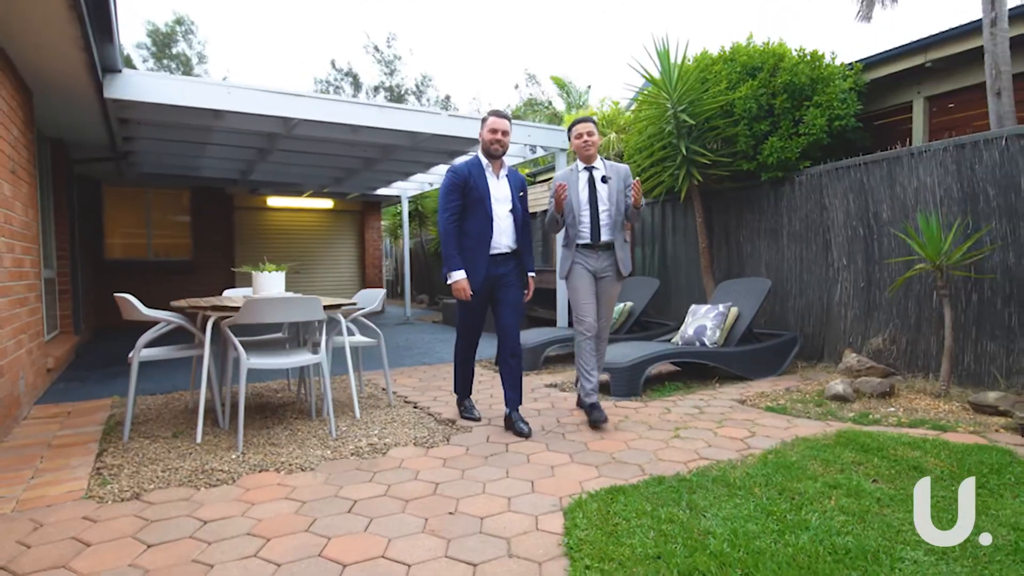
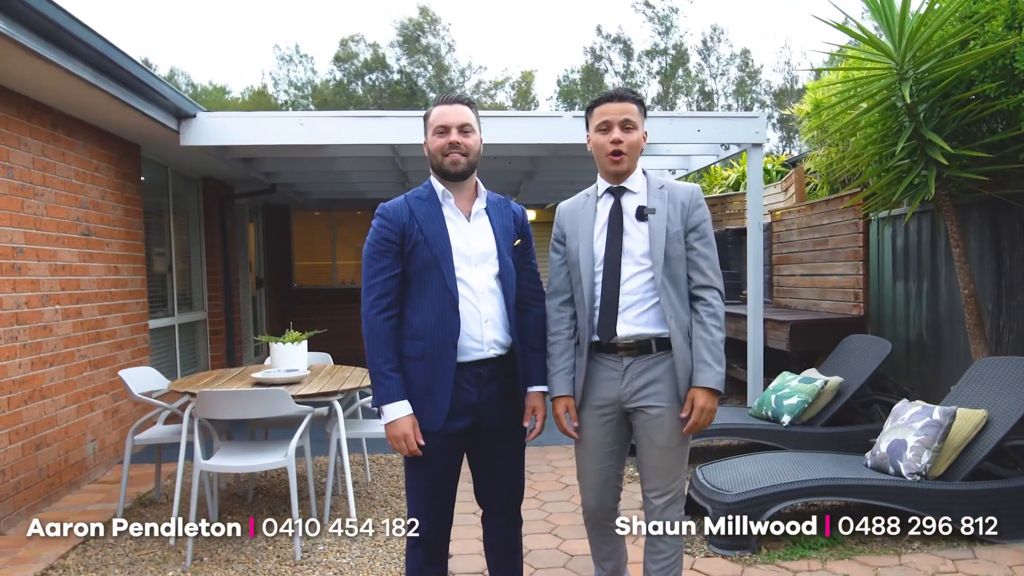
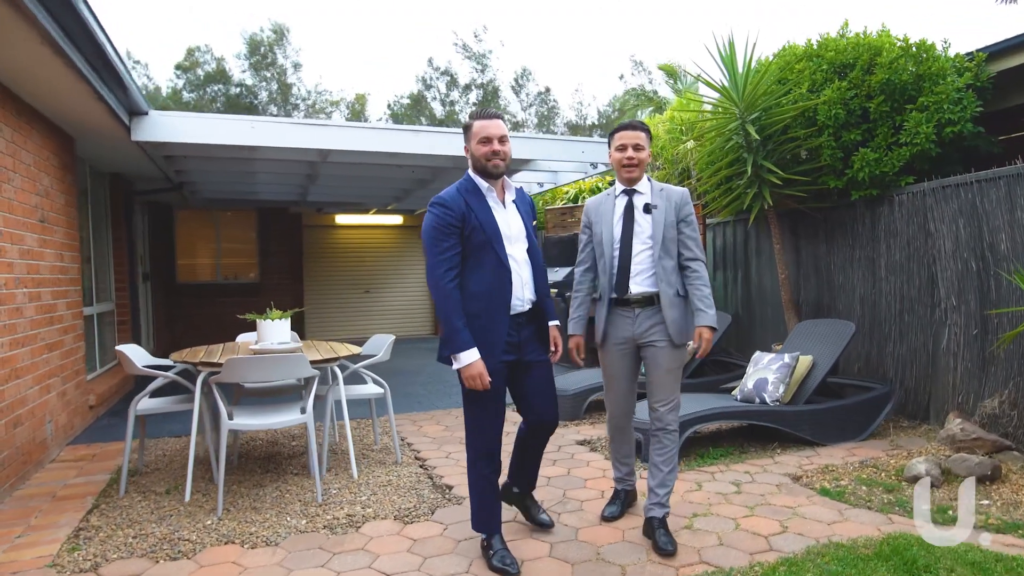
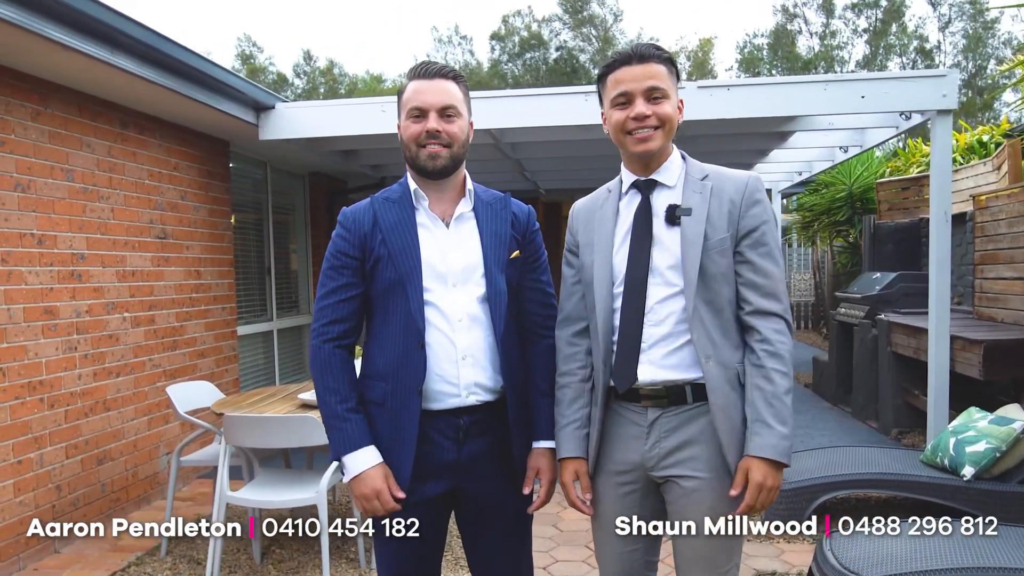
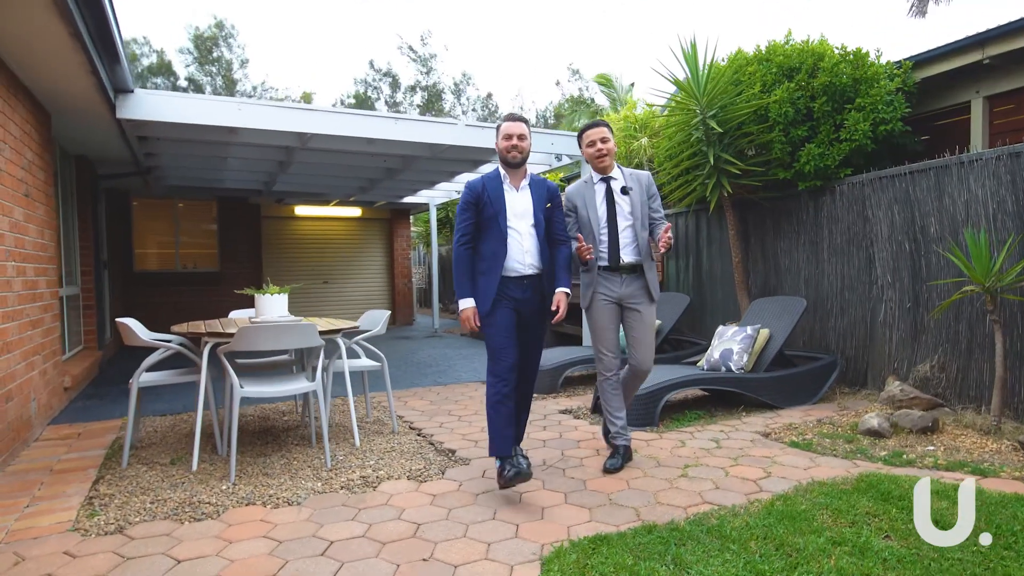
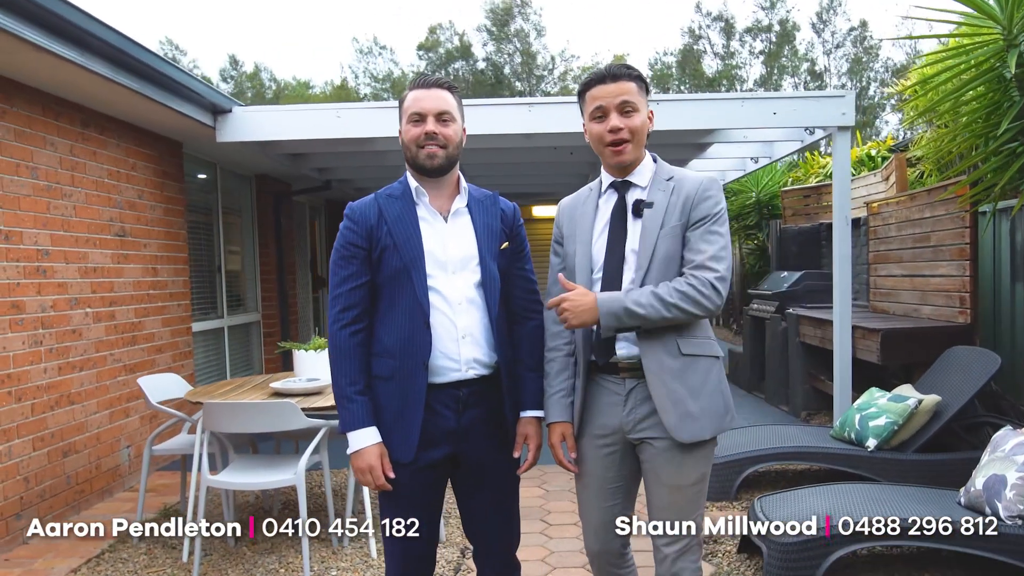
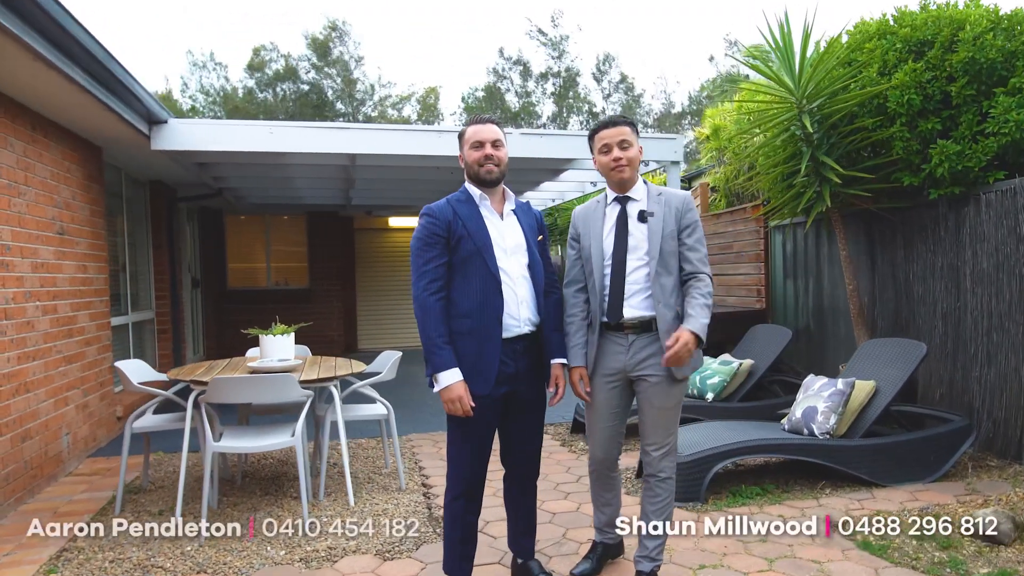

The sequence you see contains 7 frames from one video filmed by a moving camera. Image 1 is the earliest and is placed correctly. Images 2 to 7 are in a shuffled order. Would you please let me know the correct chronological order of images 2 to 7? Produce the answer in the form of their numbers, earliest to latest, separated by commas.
5, 3, 7, 2, 6, 4
